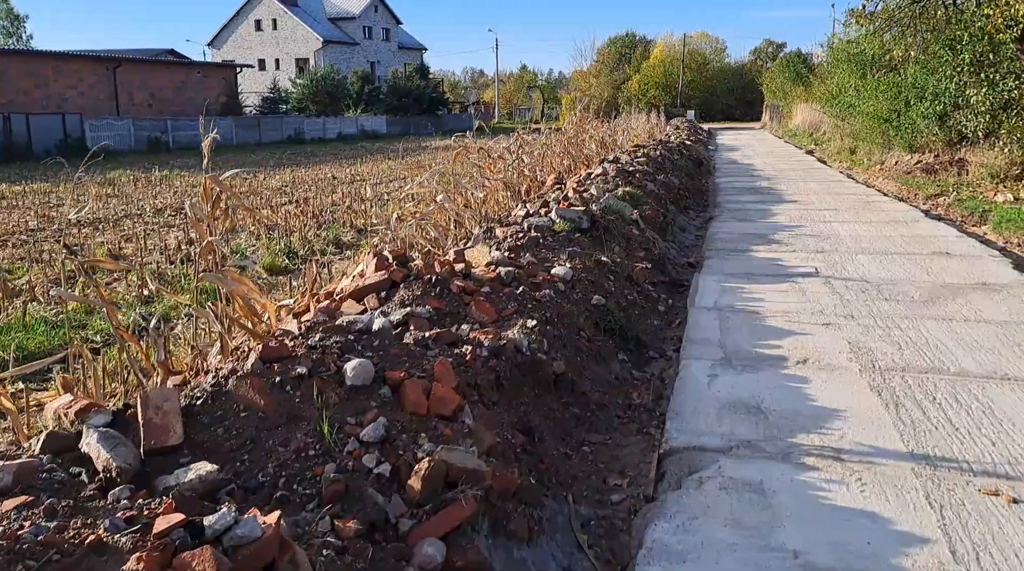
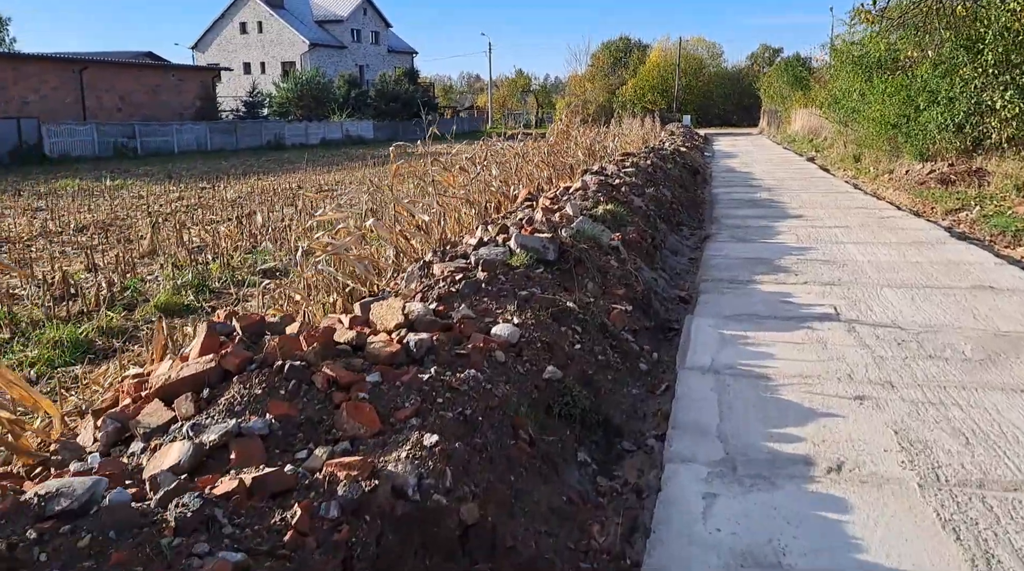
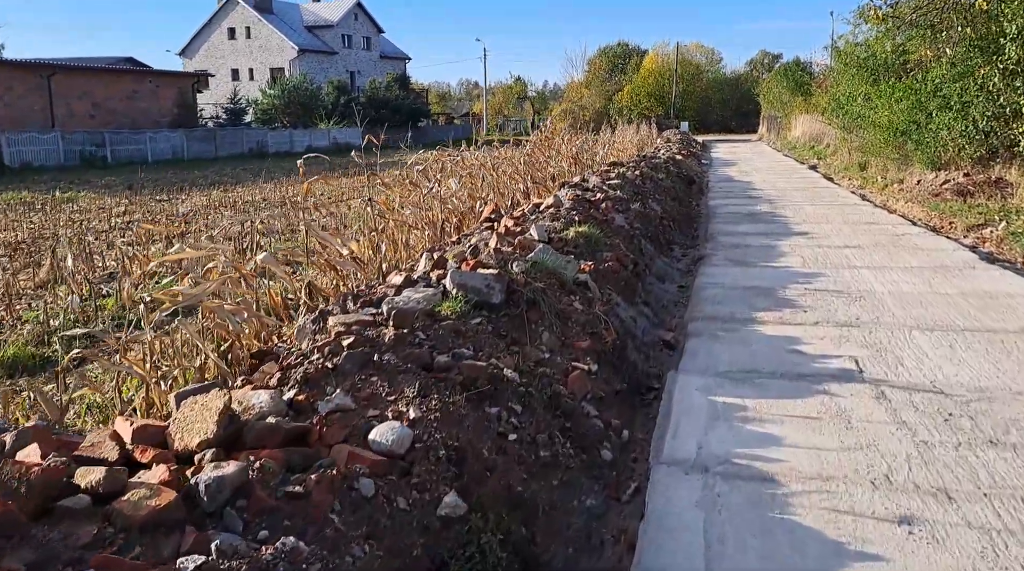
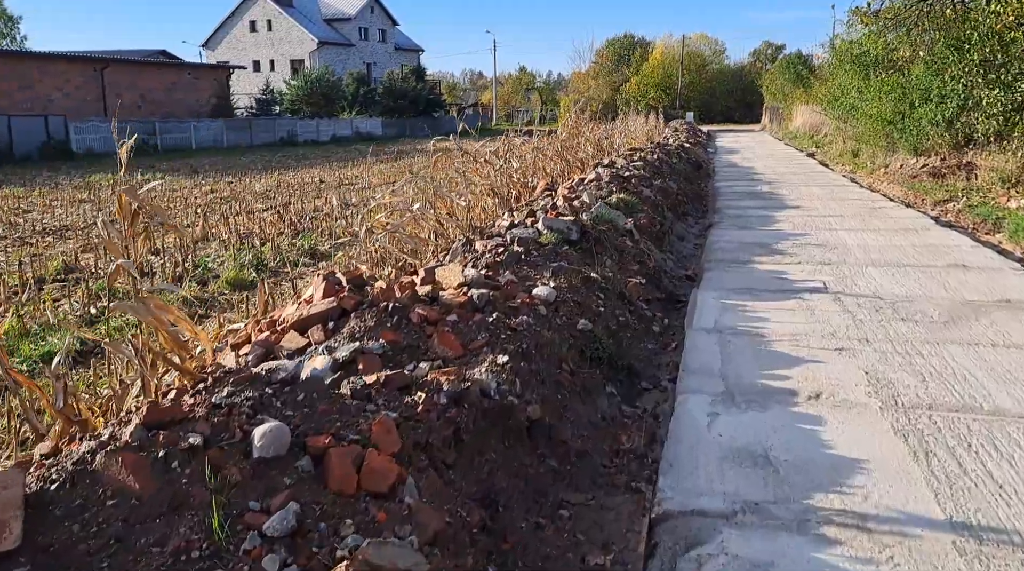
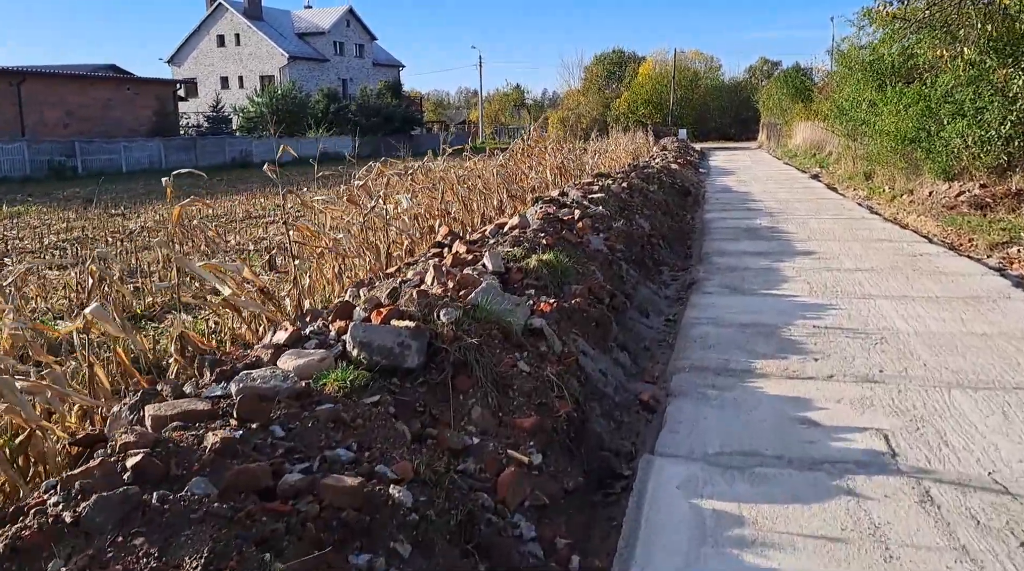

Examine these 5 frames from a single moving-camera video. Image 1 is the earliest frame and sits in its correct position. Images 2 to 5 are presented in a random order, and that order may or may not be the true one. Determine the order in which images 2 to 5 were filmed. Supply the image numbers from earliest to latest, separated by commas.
4, 2, 3, 5
